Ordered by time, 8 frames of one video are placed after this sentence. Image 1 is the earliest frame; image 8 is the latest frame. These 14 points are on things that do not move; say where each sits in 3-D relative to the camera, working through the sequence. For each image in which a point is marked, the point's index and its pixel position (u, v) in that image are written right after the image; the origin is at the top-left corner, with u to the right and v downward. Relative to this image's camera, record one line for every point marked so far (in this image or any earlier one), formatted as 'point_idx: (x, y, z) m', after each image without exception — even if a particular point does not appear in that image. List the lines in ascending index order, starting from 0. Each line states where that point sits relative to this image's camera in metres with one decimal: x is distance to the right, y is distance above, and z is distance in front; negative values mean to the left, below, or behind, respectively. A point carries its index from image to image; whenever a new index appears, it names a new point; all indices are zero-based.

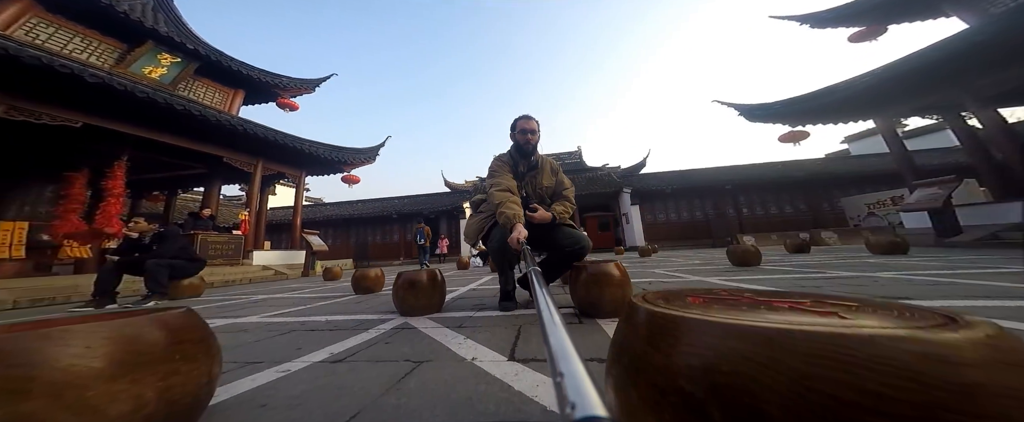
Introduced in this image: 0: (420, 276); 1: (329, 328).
0: (-0.8, -0.7, +2.5) m
1: (-1.4, -0.9, +2.3) m
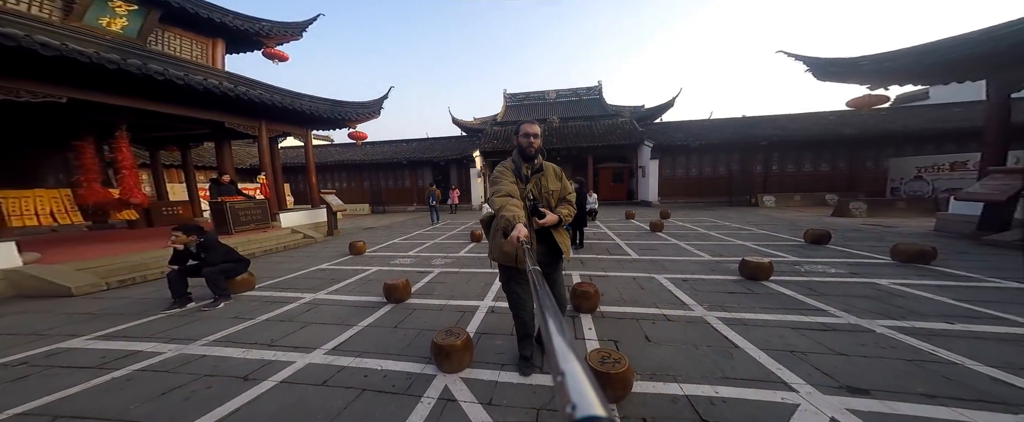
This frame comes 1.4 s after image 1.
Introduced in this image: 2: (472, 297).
0: (-0.6, -1.4, +2.9) m
1: (-1.2, -1.7, +2.7) m
2: (-0.6, -1.8, +4.7) m
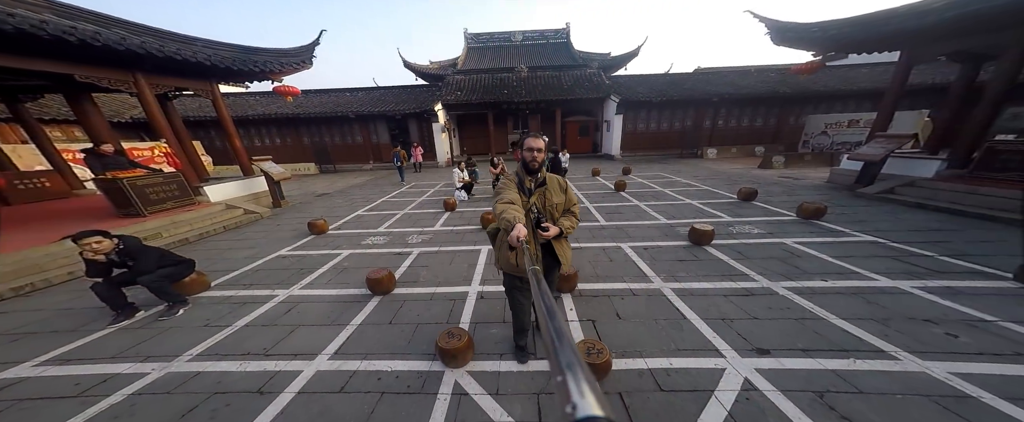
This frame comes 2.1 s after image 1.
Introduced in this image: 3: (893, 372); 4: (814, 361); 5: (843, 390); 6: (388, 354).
0: (-0.7, -1.6, +3.2) m
1: (-1.2, -1.9, +3.1) m
2: (-0.9, -1.5, +5.0) m
3: (+3.8, -1.7, +2.8) m
4: (+3.3, -1.7, +3.1) m
5: (+3.1, -1.8, +2.7) m
6: (-1.6, -1.8, +3.5) m
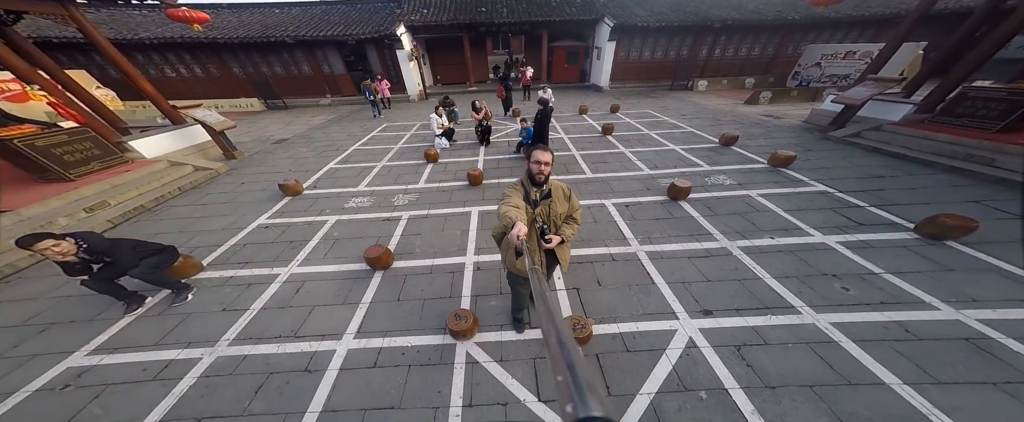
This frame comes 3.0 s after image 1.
0: (-0.7, -1.6, +3.8) m
1: (-1.2, -2.0, +3.8) m
2: (-1.1, -0.9, +5.4) m
3: (+3.9, -1.6, +3.8) m
4: (+3.2, -1.6, +4.0) m
5: (+3.1, -1.7, +3.6) m
6: (-1.6, -1.8, +4.1) m
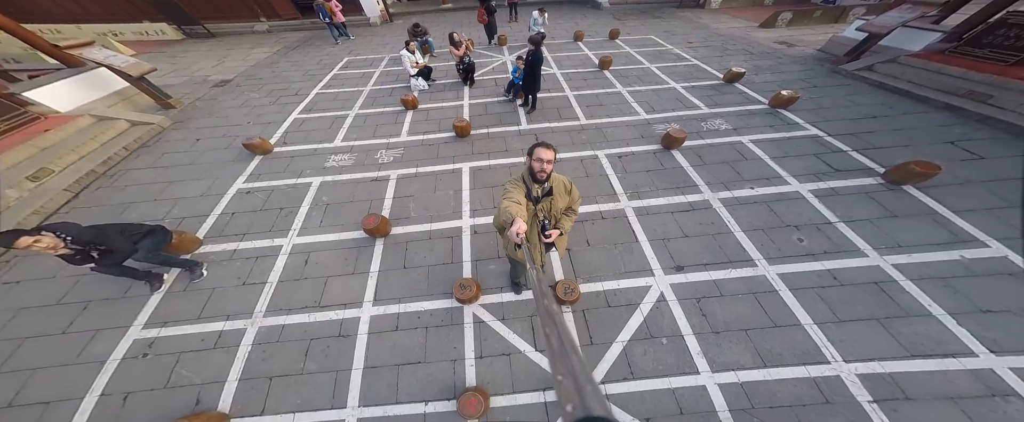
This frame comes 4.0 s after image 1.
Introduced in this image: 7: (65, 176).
0: (-0.7, -1.3, +4.4) m
1: (-1.2, -1.8, +4.5) m
2: (-1.2, -0.1, +5.6) m
3: (+3.8, -1.1, +4.6) m
4: (+3.2, -1.0, +4.7) m
5: (+3.1, -1.3, +4.4) m
6: (-1.6, -1.4, +4.7) m
7: (-9.8, +0.8, +6.1) m
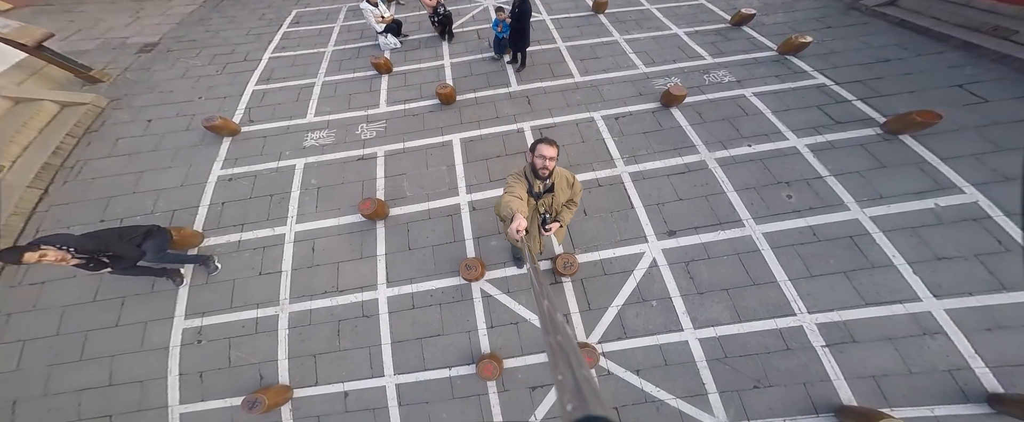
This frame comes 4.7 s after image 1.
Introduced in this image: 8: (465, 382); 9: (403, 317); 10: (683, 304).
0: (-0.6, -1.0, +4.7) m
1: (-1.1, -1.5, +4.8) m
2: (-1.3, +0.4, +5.6) m
3: (+3.9, -0.5, +4.9) m
4: (+3.2, -0.4, +5.0) m
5: (+3.2, -0.8, +4.7) m
6: (-1.6, -1.2, +5.0) m
7: (-9.9, +0.7, +5.7) m
8: (-0.7, -2.6, +4.2) m
9: (-1.9, -1.8, +4.7) m
10: (+2.7, -1.5, +4.4) m
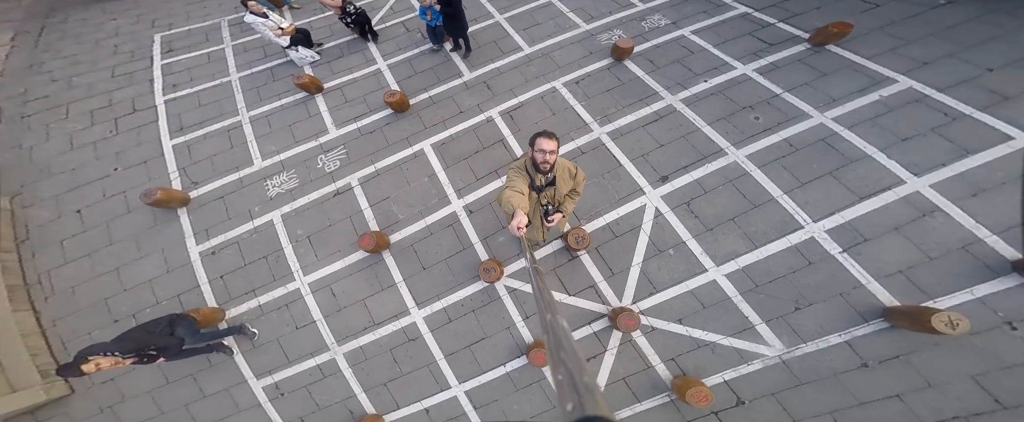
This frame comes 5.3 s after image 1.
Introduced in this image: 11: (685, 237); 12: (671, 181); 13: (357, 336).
0: (-0.3, -1.1, +4.6) m
1: (-0.6, -1.6, +4.8) m
2: (-1.3, +0.1, +5.4) m
3: (+3.9, +0.7, +5.0) m
4: (+3.2, +0.6, +5.1) m
5: (+3.3, +0.2, +4.9) m
6: (-1.1, -1.4, +4.9) m
7: (-9.7, -1.9, +4.9) m
8: (+0.1, -2.6, +4.3) m
9: (-1.3, -2.1, +4.6) m
10: (+3.1, -0.6, +4.6) m
11: (+2.9, -0.4, +4.7) m
12: (+2.9, +0.5, +5.1) m
13: (-2.9, -2.3, +4.7) m
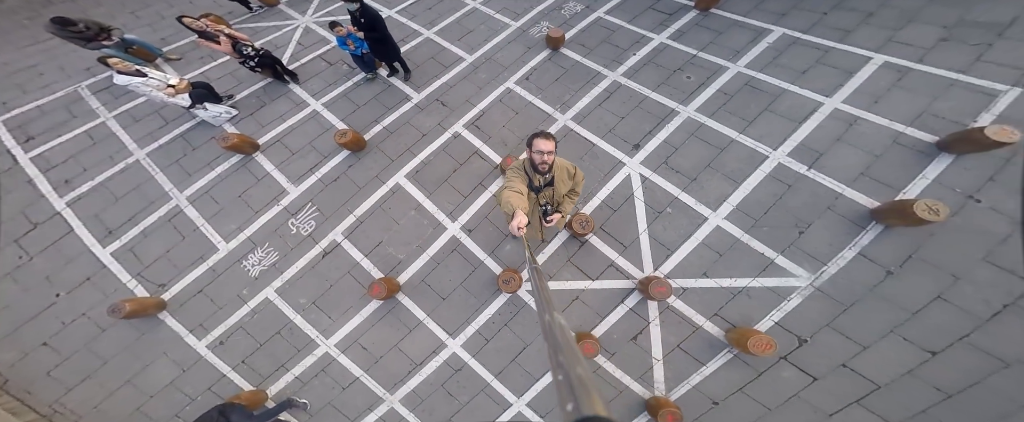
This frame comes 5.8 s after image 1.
0: (+0.1, -1.3, +4.6) m
1: (0.0, -1.9, +4.8) m
2: (-1.3, -0.4, +5.3) m
3: (+3.5, +1.7, +5.3) m
4: (+2.9, +1.4, +5.3) m
5: (+3.1, +1.1, +5.1) m
6: (-0.6, -1.9, +4.8) m
7: (-8.6, -4.9, +4.3) m
8: (+1.0, -2.6, +4.4) m
9: (-0.5, -2.6, +4.6) m
10: (+3.2, +0.2, +4.8) m
11: (+3.0, +0.3, +4.9) m
12: (+2.7, +1.2, +5.3) m
13: (-2.0, -3.2, +4.6) m
